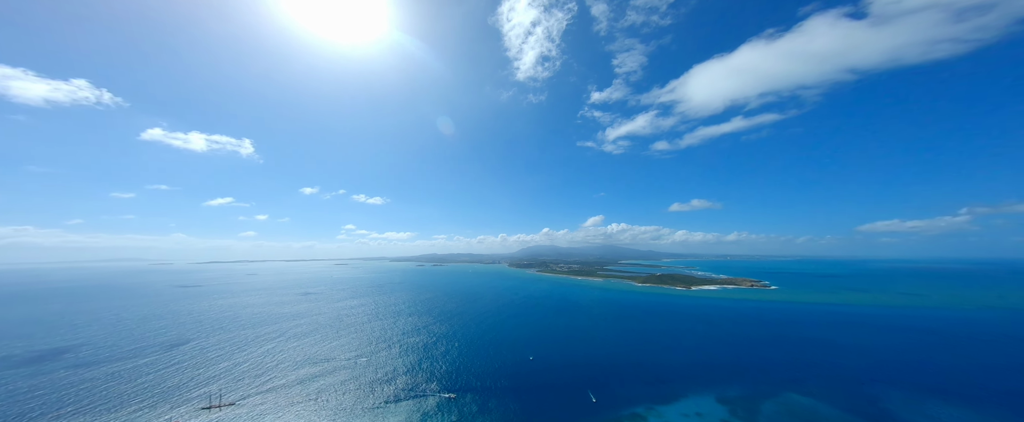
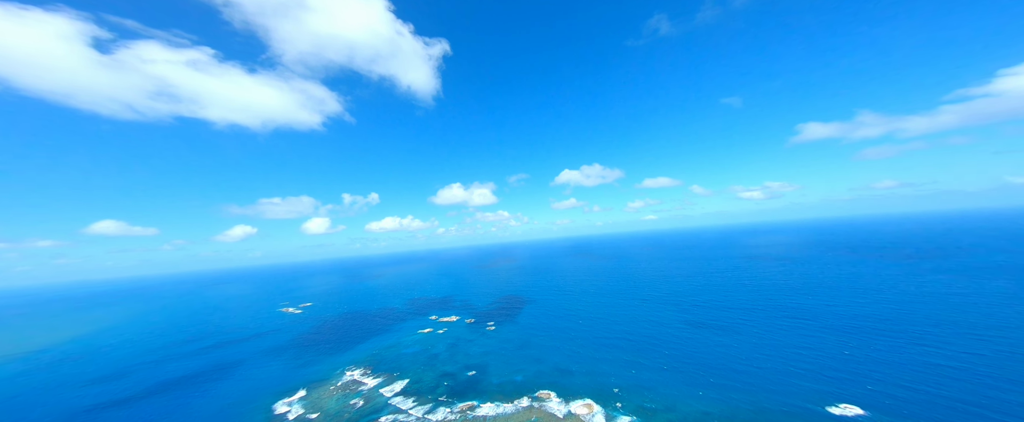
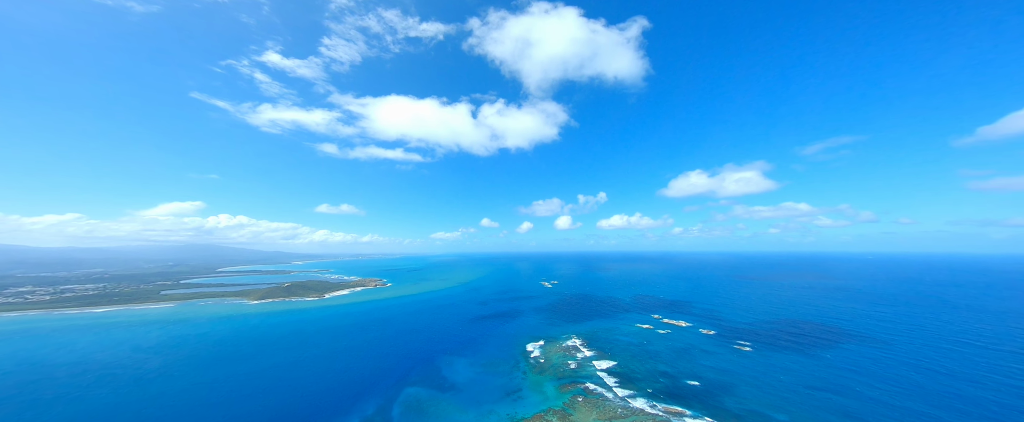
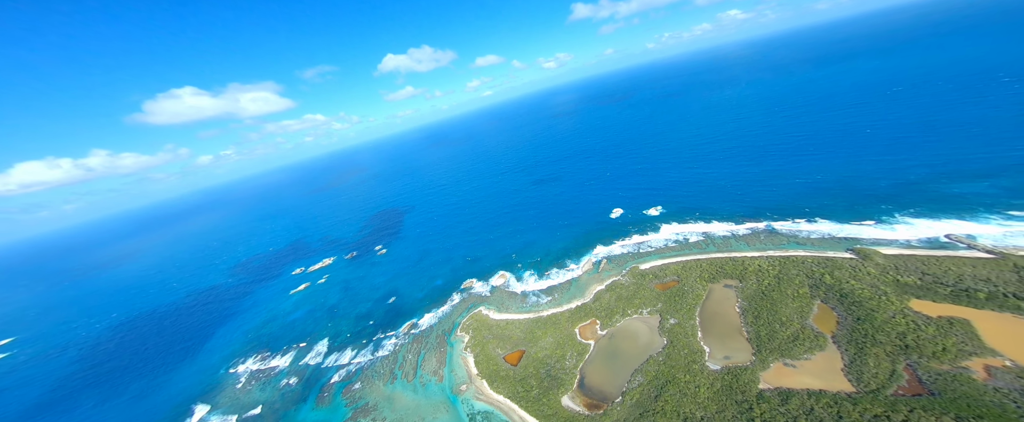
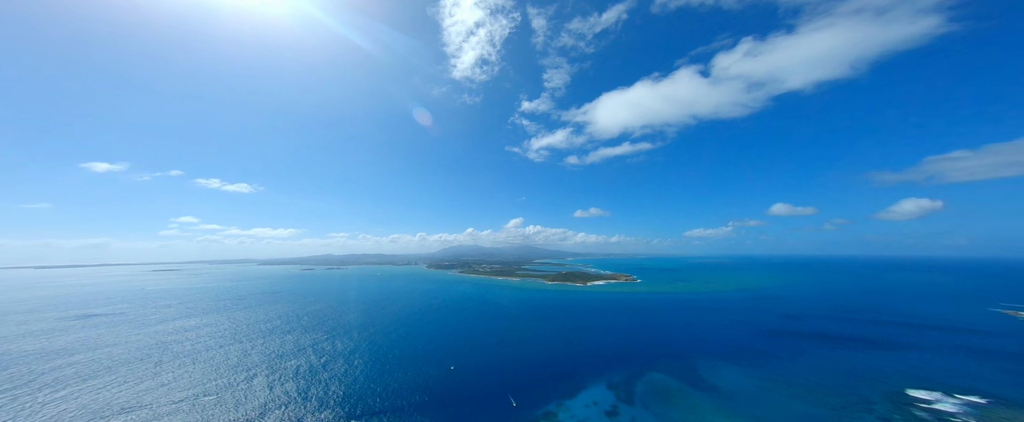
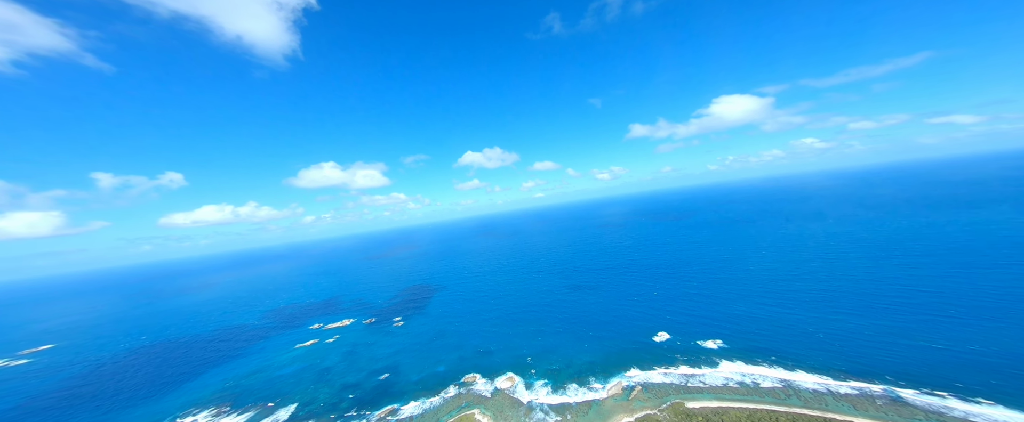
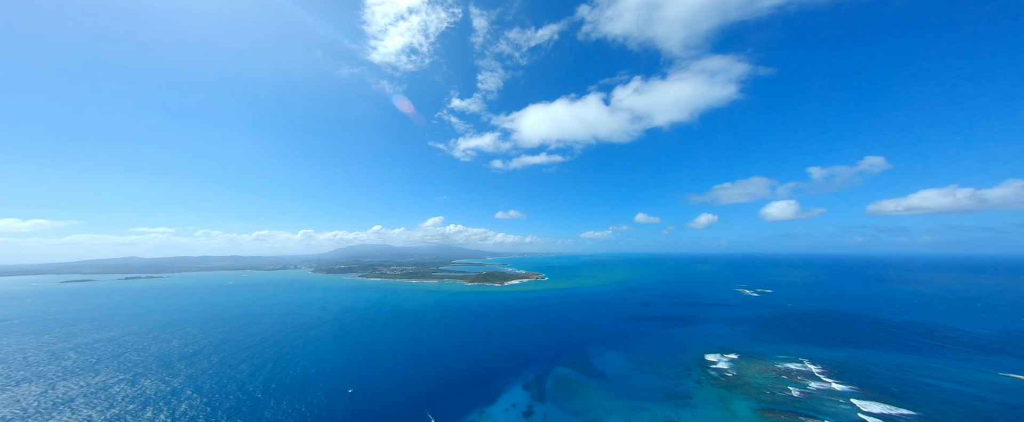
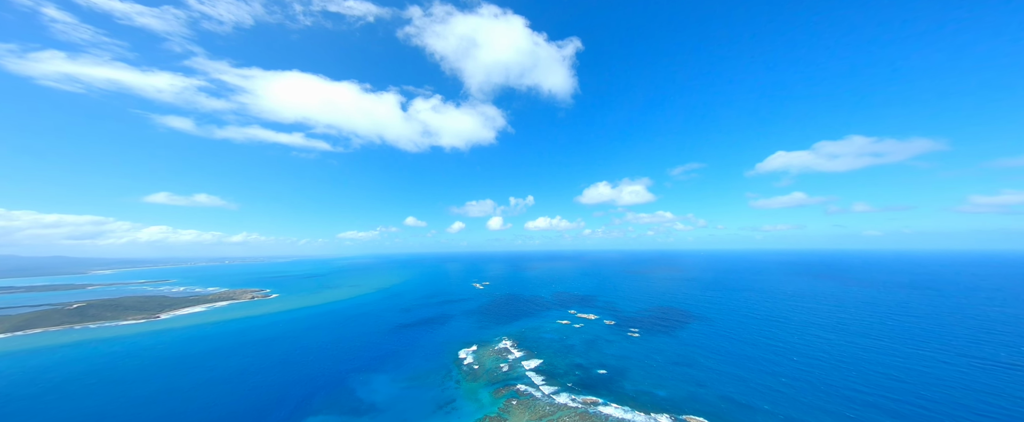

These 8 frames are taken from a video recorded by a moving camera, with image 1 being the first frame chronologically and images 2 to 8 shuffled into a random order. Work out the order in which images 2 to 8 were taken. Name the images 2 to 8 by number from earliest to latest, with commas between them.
5, 7, 3, 8, 2, 6, 4
